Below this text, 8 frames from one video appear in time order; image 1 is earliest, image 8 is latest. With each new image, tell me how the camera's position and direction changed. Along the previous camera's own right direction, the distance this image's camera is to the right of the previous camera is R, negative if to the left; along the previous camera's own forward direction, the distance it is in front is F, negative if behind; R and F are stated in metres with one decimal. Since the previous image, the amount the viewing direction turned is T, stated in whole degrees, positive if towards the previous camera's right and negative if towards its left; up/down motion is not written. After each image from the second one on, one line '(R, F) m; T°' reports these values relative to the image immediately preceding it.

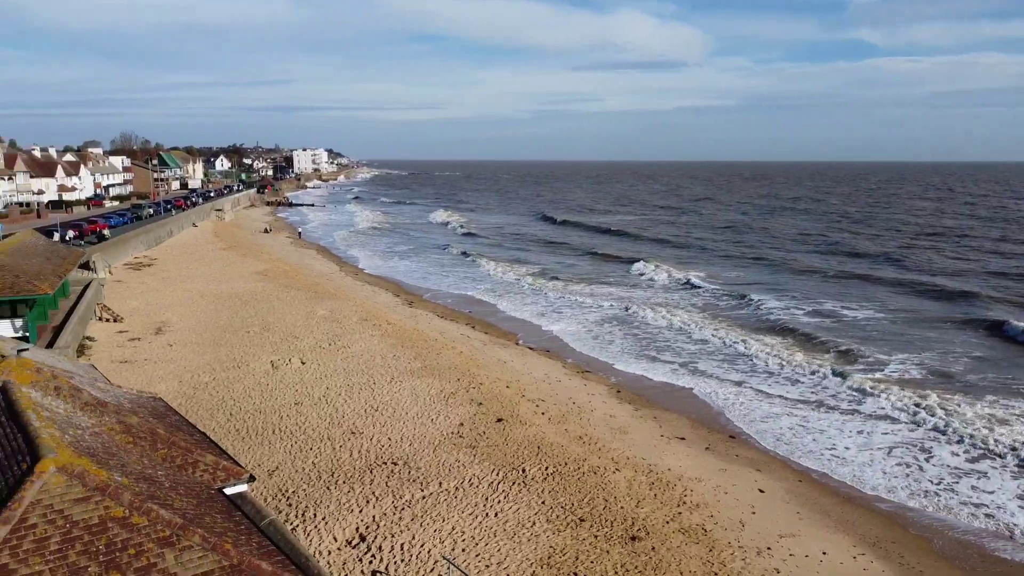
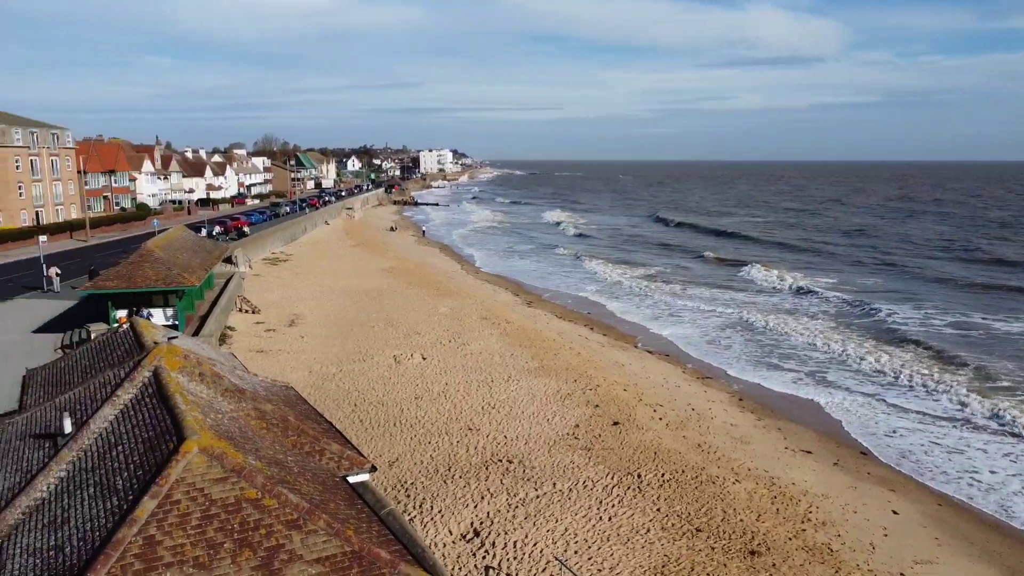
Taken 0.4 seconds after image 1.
(0.0, 0.0) m; -9°
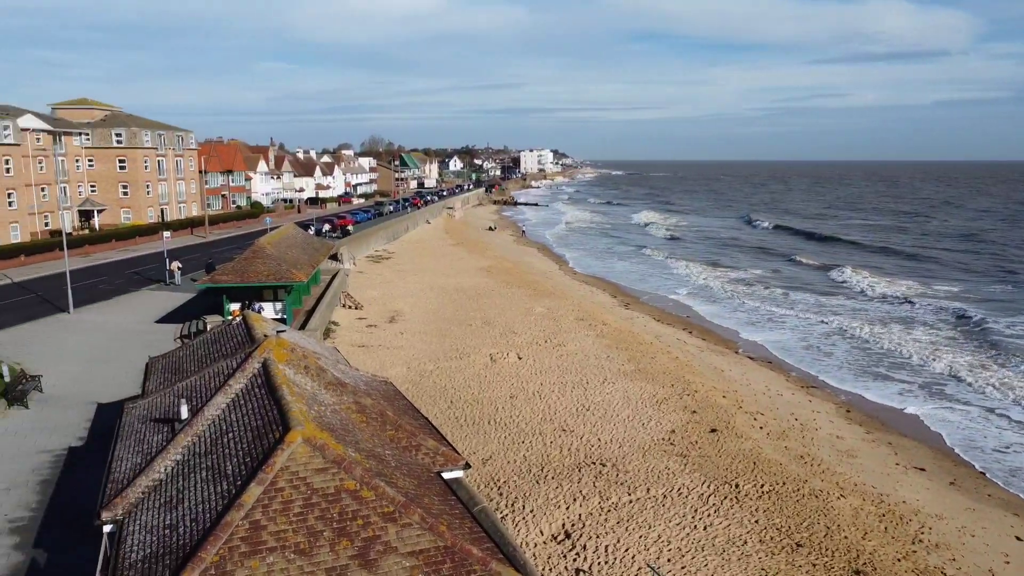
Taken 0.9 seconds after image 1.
(0.0, 0.0) m; -7°
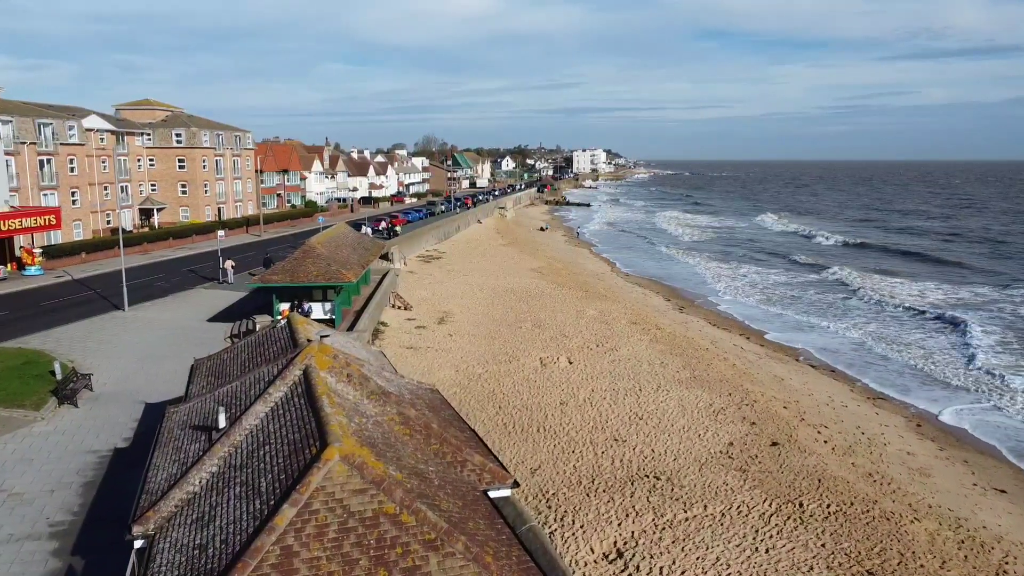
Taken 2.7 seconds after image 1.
(0.0, +0.5) m; -4°
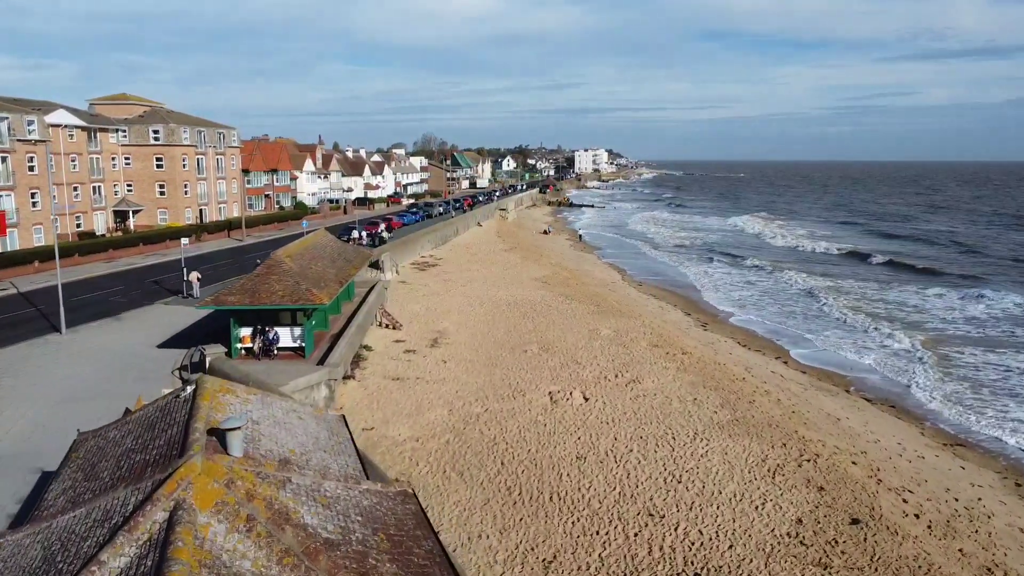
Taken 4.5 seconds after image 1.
(-0.1, +3.4) m; 0°
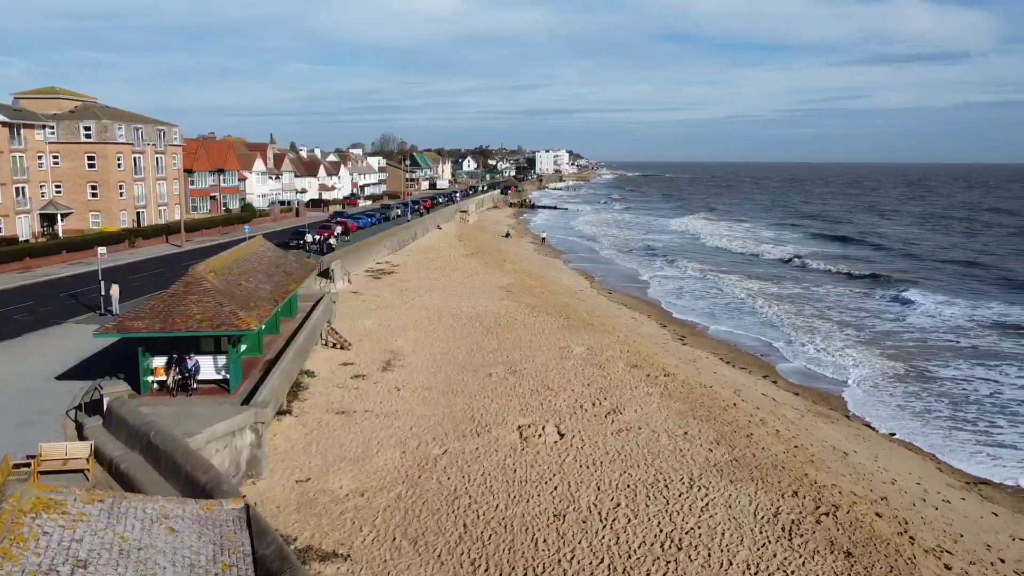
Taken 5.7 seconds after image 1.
(0.0, +2.4) m; +3°
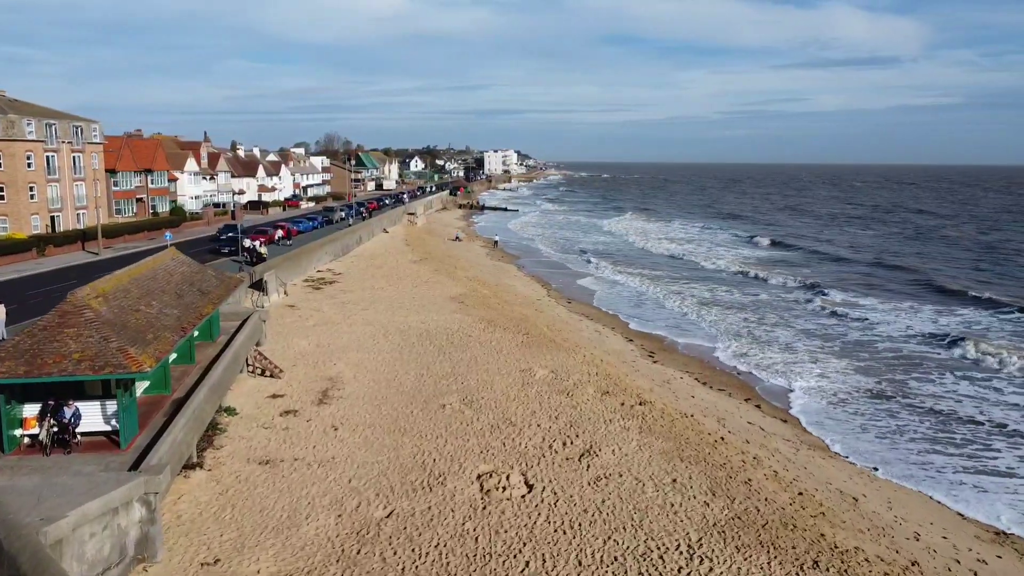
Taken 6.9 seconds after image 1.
(-0.1, +2.5) m; +4°
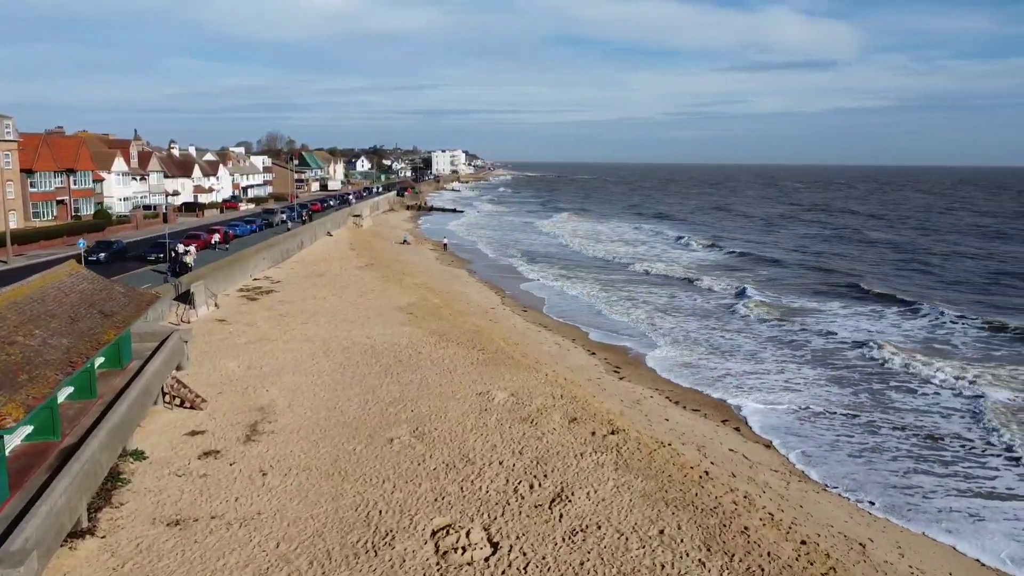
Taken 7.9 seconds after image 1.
(-0.1, +2.0) m; +4°
